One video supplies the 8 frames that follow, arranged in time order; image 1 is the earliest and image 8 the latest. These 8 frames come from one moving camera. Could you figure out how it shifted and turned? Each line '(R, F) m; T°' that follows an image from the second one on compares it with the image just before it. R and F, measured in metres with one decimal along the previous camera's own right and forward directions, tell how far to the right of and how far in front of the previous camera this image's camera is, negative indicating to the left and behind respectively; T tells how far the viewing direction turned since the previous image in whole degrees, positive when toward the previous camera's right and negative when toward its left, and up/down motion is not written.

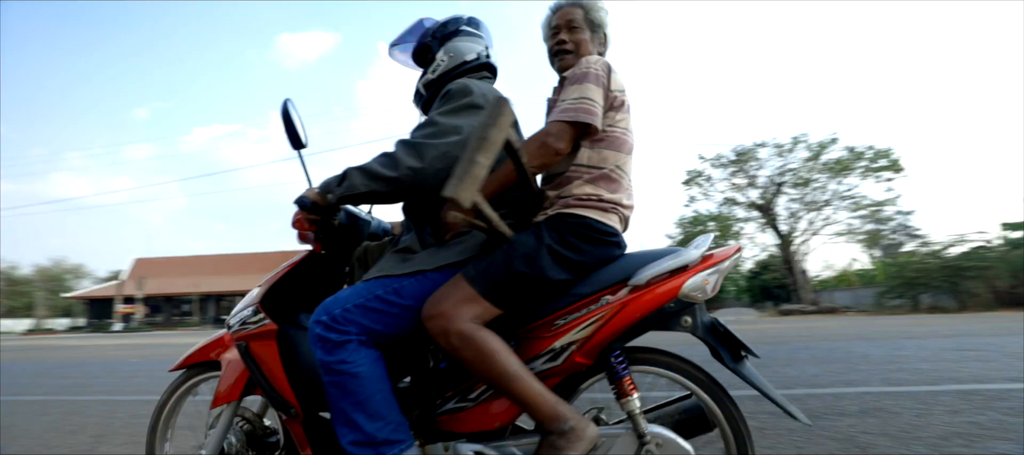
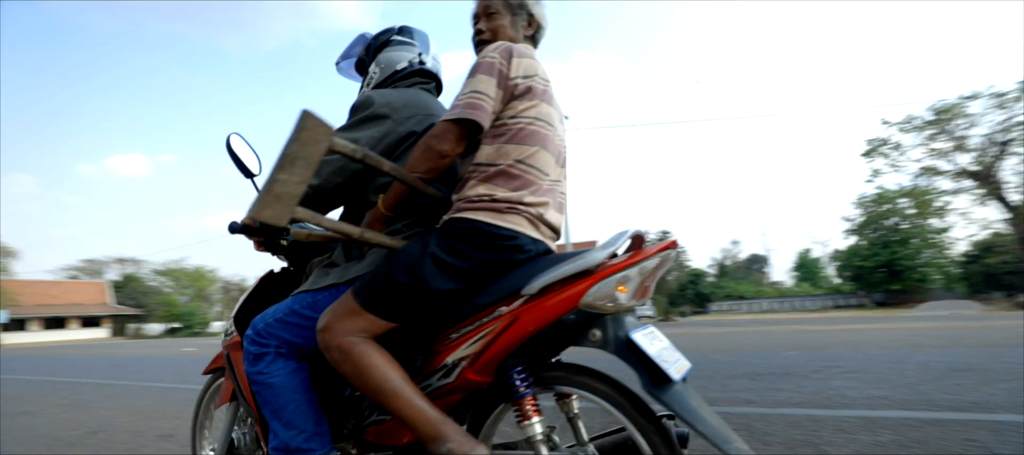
(+0.8, +0.2) m; -17°
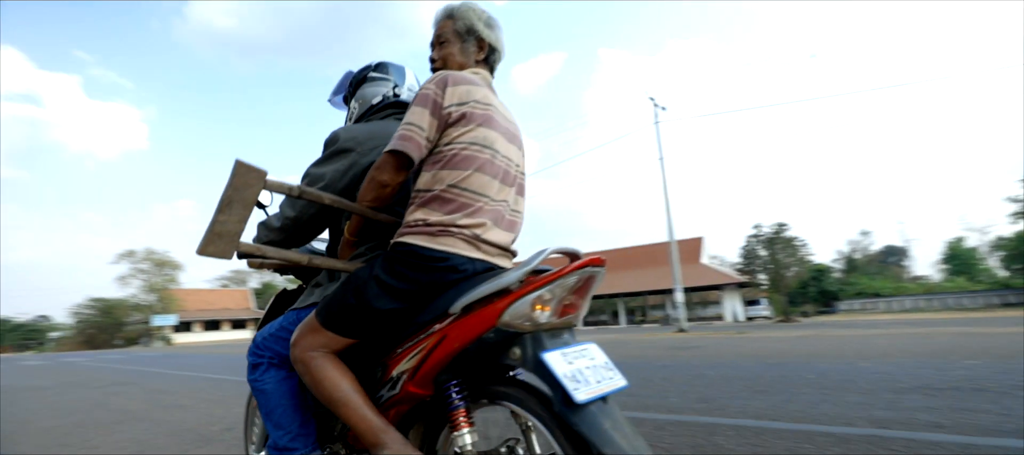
(+0.6, 0.0) m; -12°
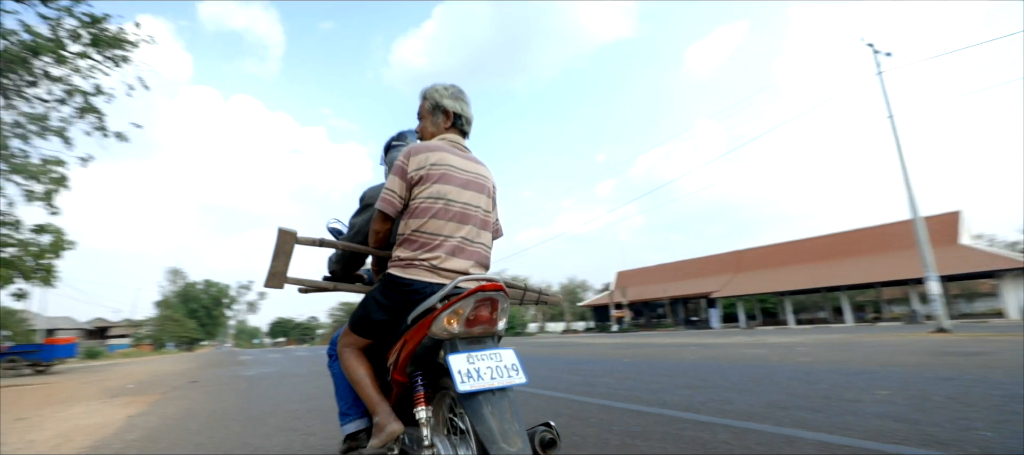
(+0.9, -0.2) m; -21°
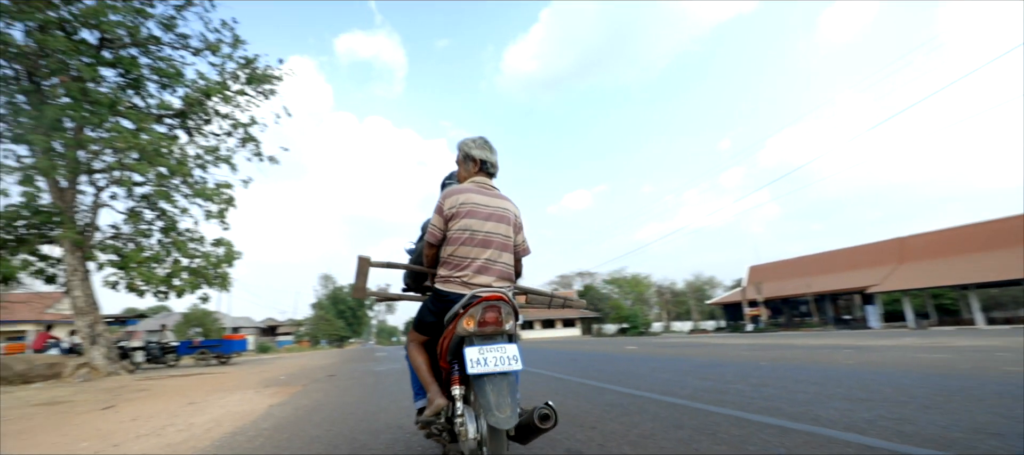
(+0.1, +0.5) m; -14°
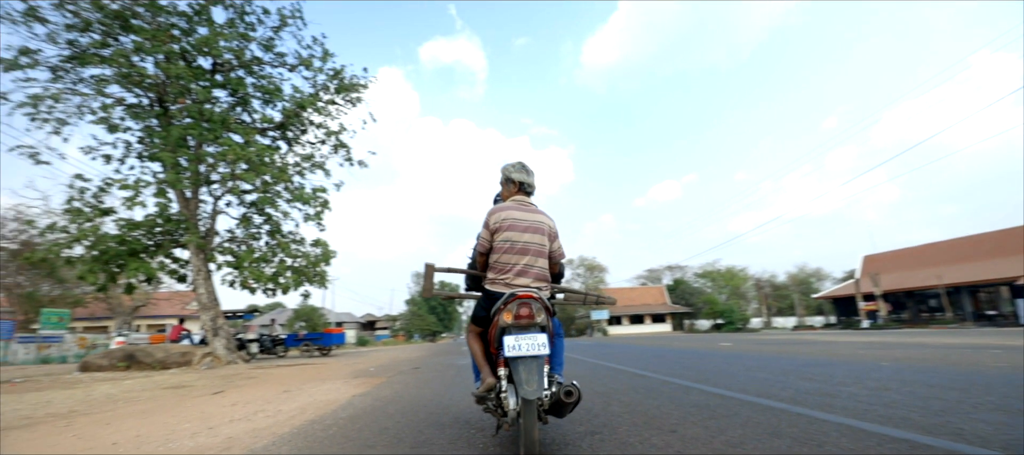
(+0.2, +0.3) m; -10°
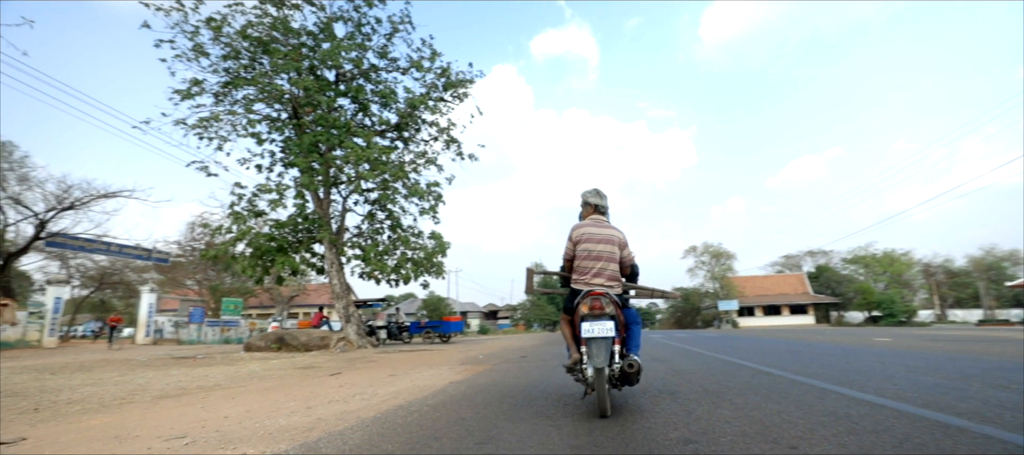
(+0.4, +0.6) m; -14°
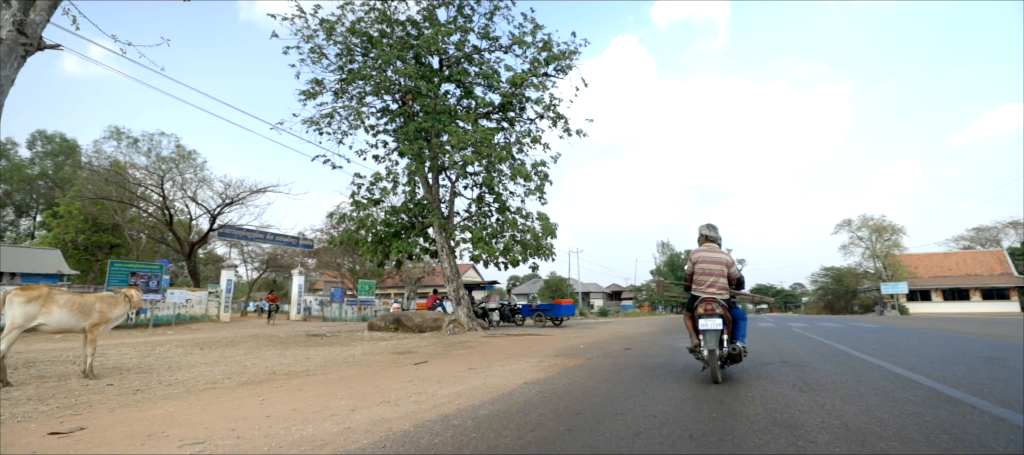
(+0.6, +1.2) m; -14°
